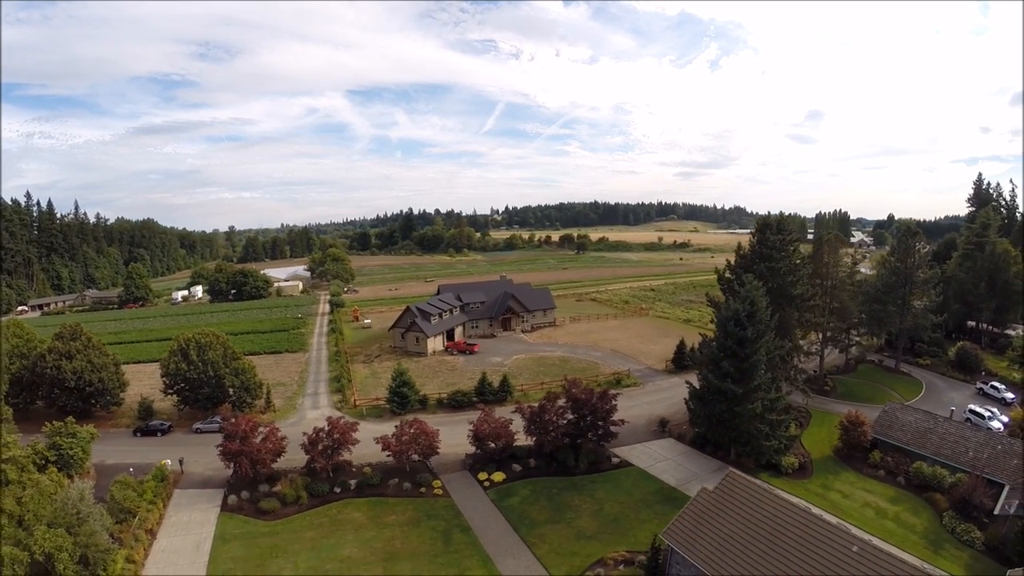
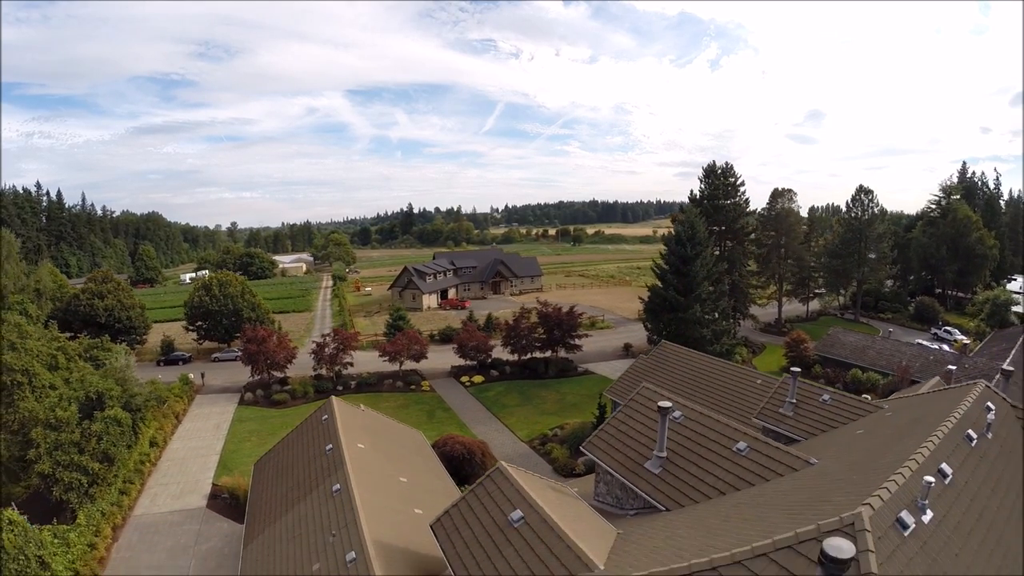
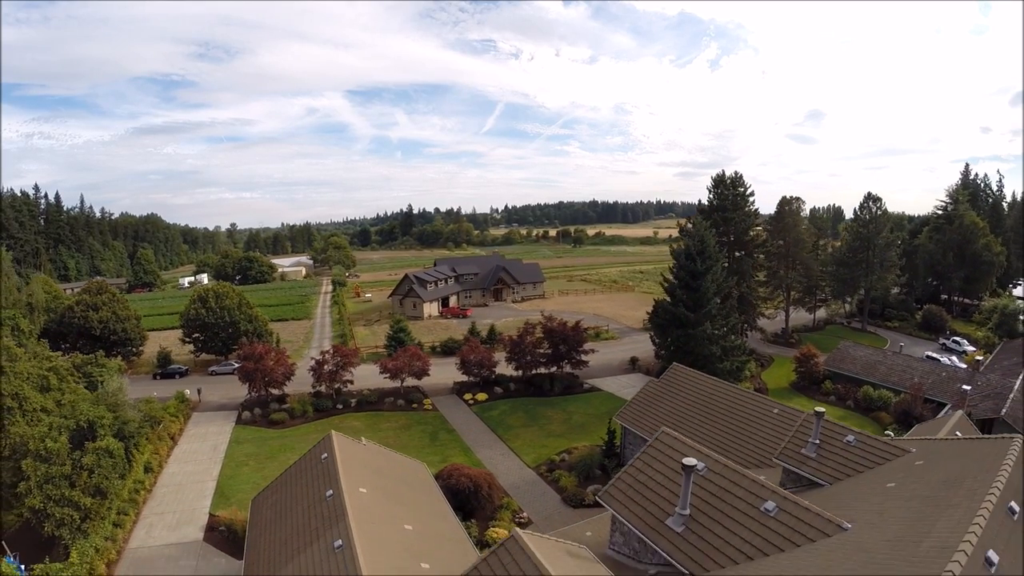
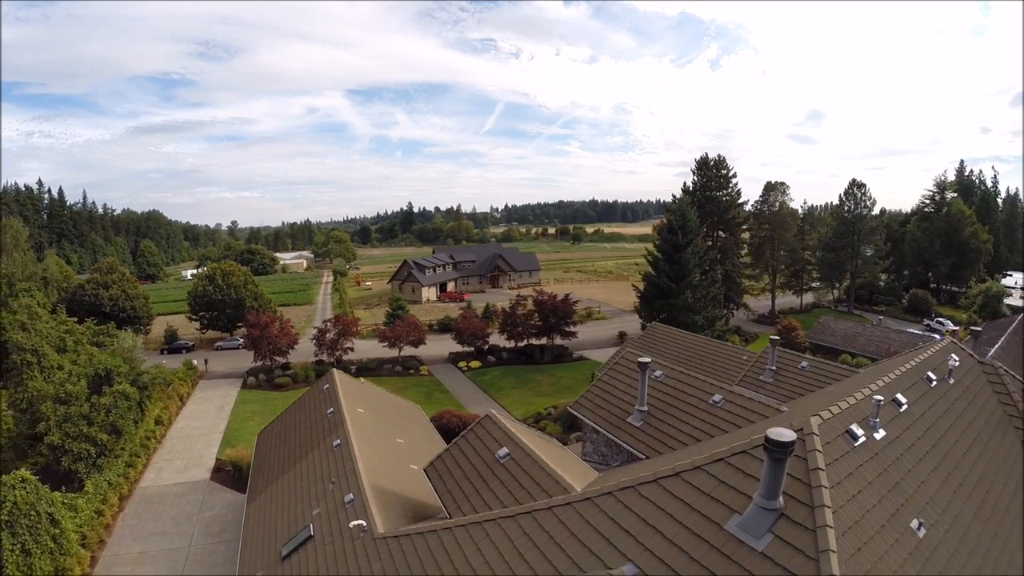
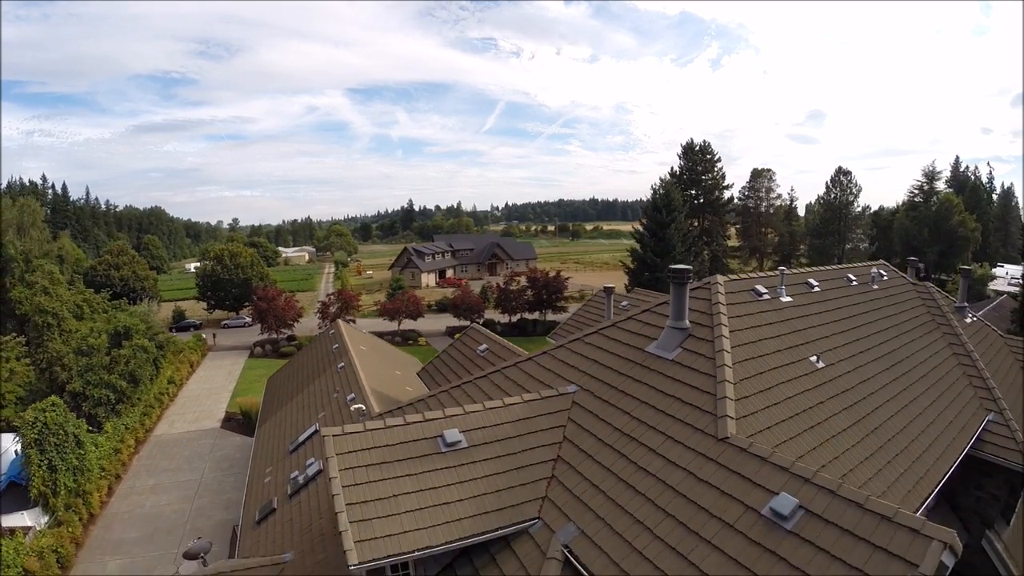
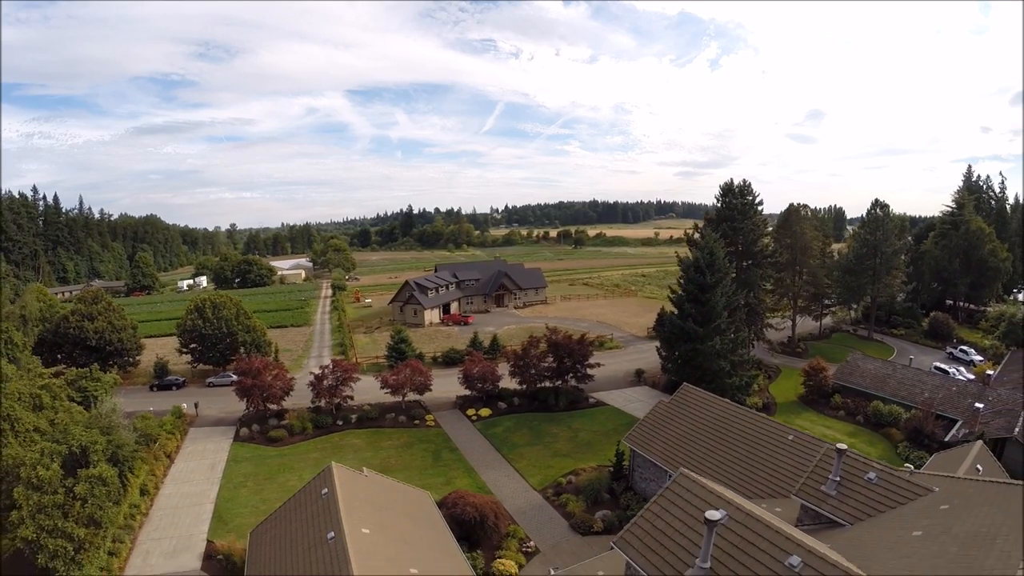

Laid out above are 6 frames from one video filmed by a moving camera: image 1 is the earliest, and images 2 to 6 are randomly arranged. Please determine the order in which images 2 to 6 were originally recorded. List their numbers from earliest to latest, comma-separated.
6, 3, 2, 4, 5
